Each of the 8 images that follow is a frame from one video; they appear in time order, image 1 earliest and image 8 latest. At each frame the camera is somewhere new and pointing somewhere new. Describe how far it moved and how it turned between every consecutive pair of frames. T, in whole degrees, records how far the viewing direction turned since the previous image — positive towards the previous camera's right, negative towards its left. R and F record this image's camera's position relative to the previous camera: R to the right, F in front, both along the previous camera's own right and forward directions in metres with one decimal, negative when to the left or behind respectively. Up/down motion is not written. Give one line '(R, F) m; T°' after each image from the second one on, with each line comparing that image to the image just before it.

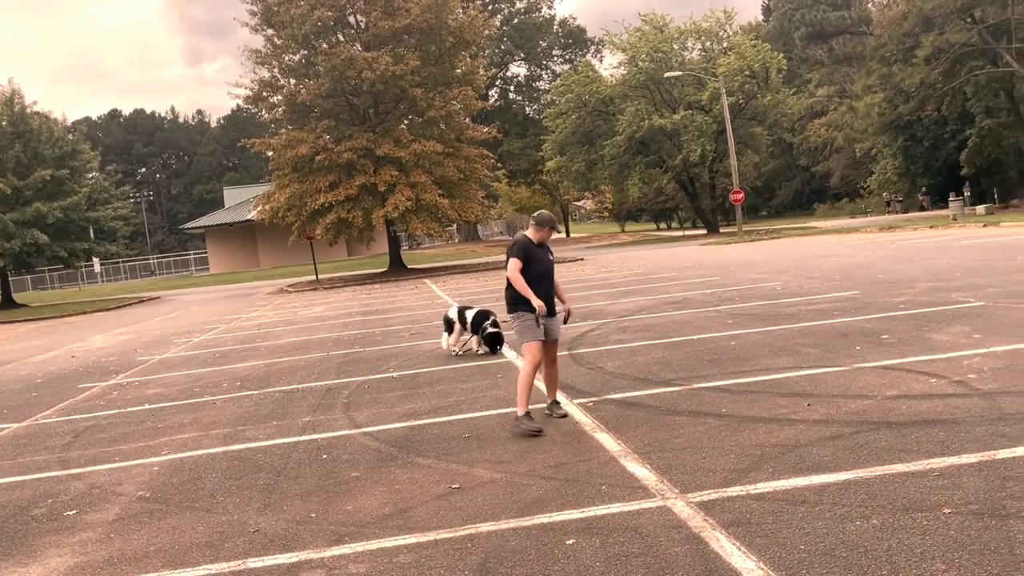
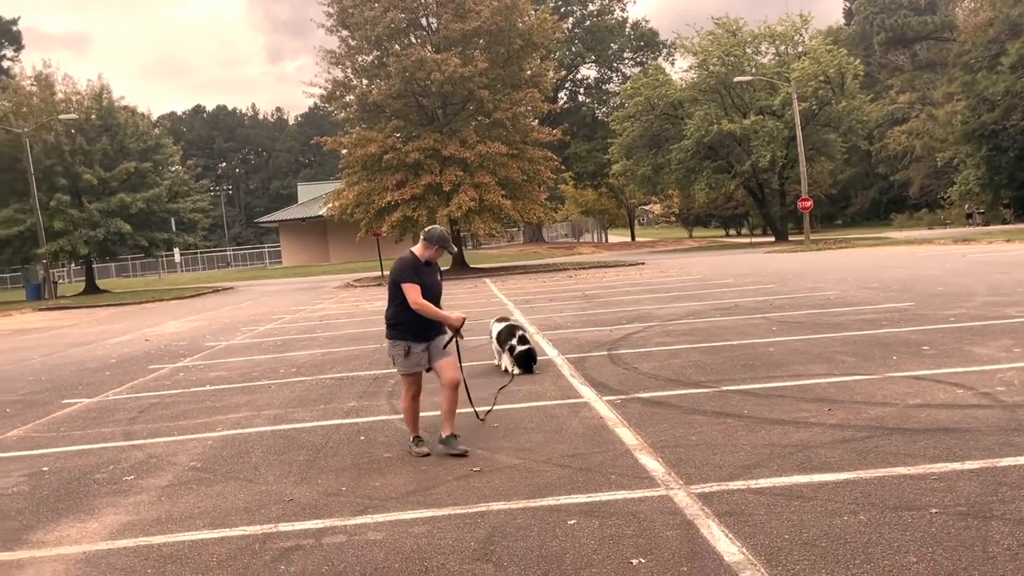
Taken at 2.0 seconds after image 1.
(+0.3, -0.3) m; -5°
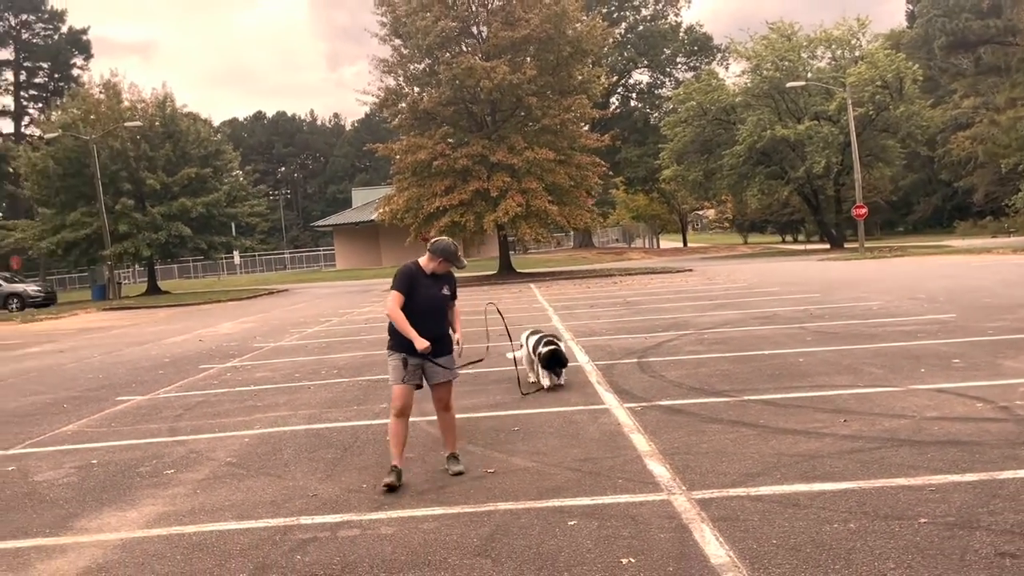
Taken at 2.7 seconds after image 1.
(+0.2, -0.2) m; -4°
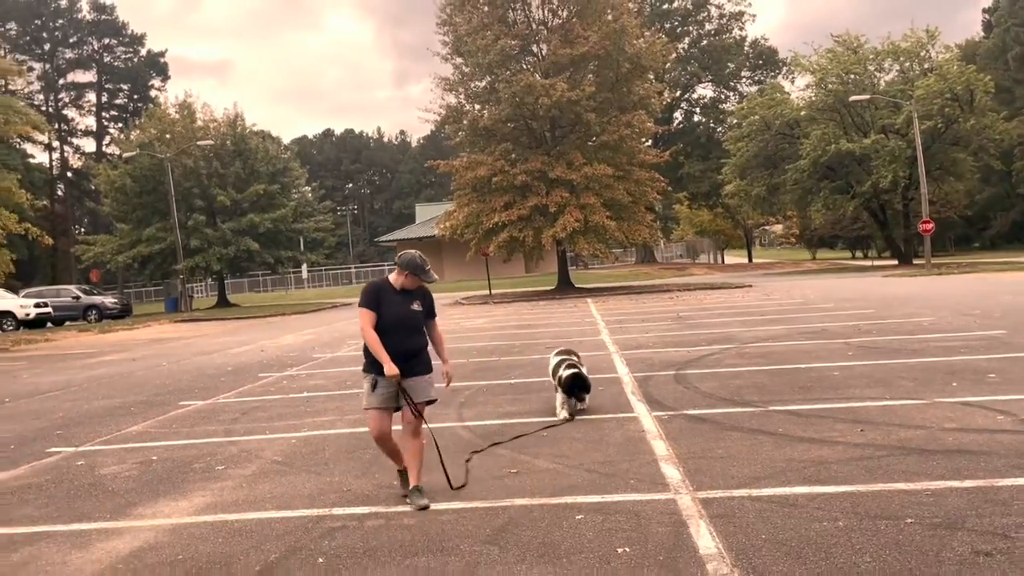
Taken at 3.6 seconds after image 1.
(+0.3, -0.3) m; -5°
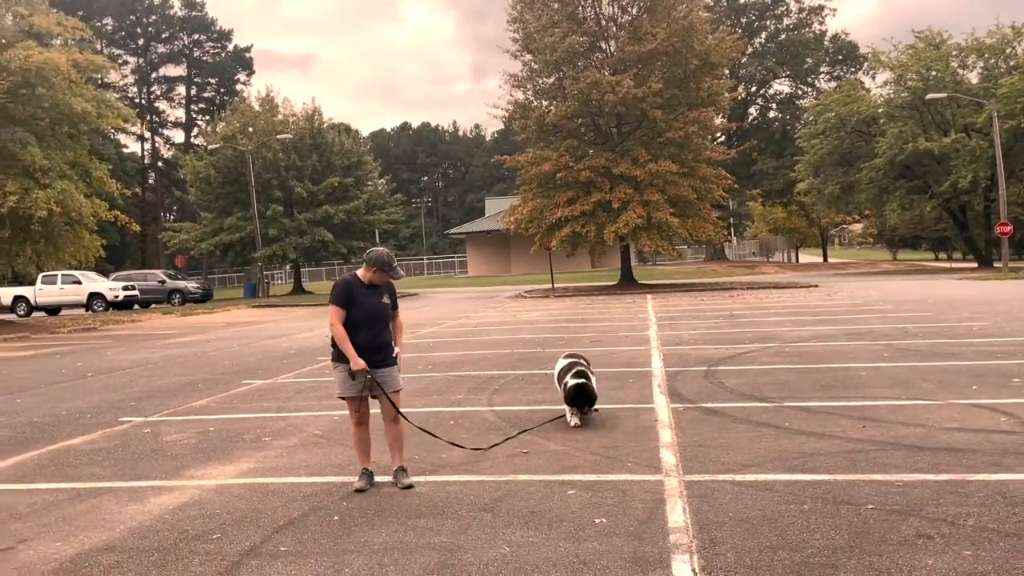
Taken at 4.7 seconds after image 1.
(+0.4, -0.4) m; -5°
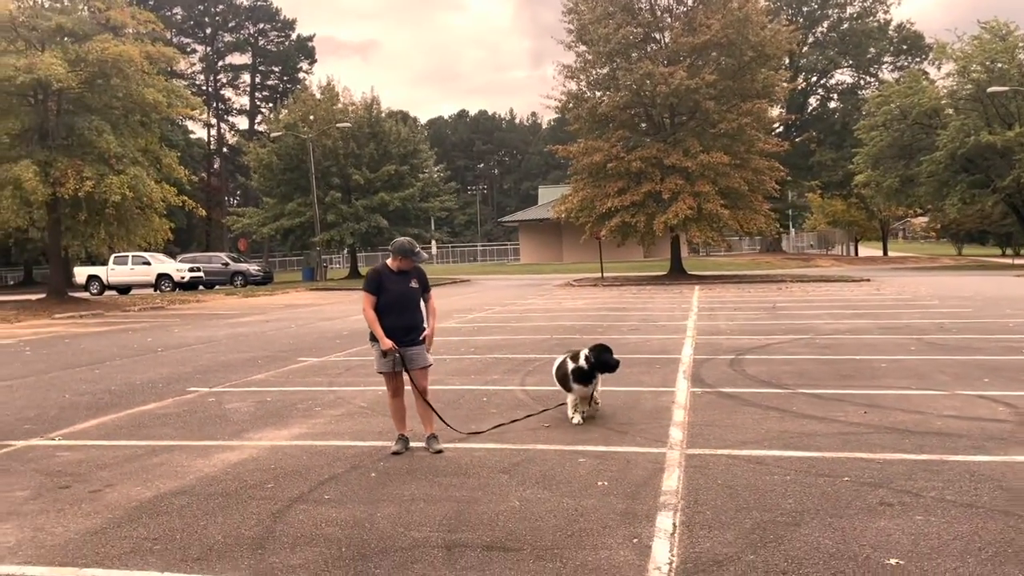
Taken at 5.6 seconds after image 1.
(+0.2, -0.5) m; -4°
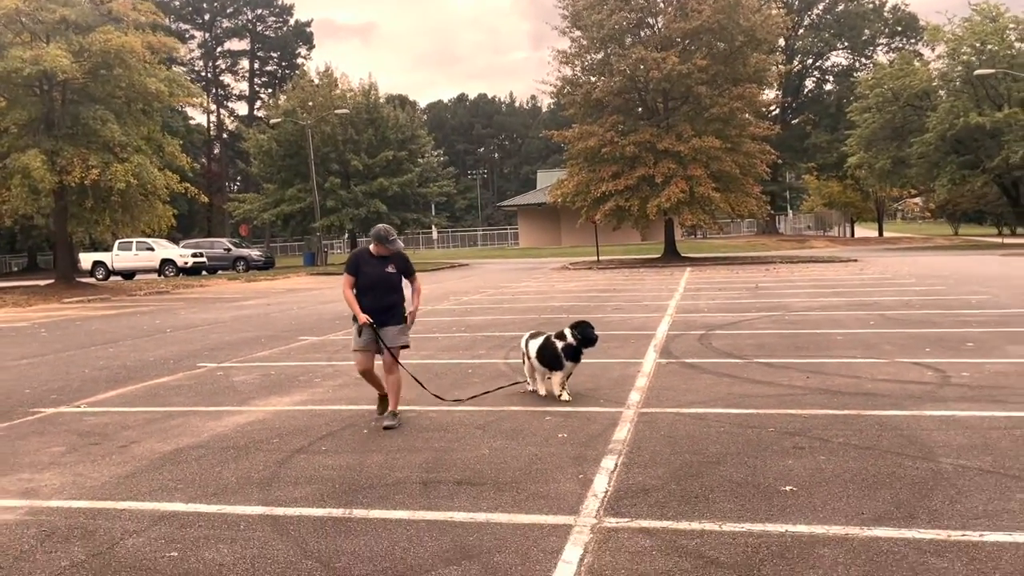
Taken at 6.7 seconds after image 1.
(+0.2, -0.7) m; 0°
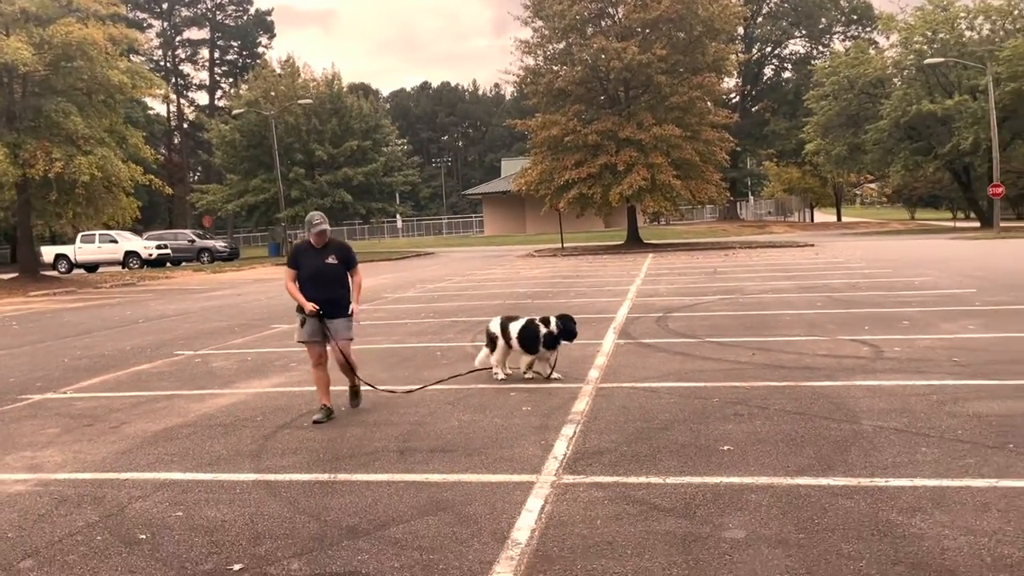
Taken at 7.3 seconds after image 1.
(0.0, -0.4) m; +2°
